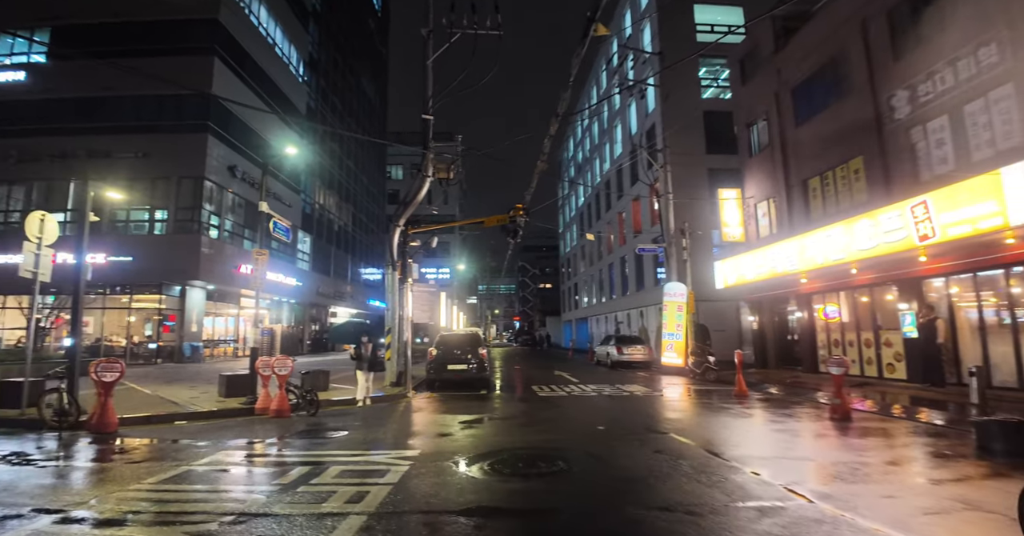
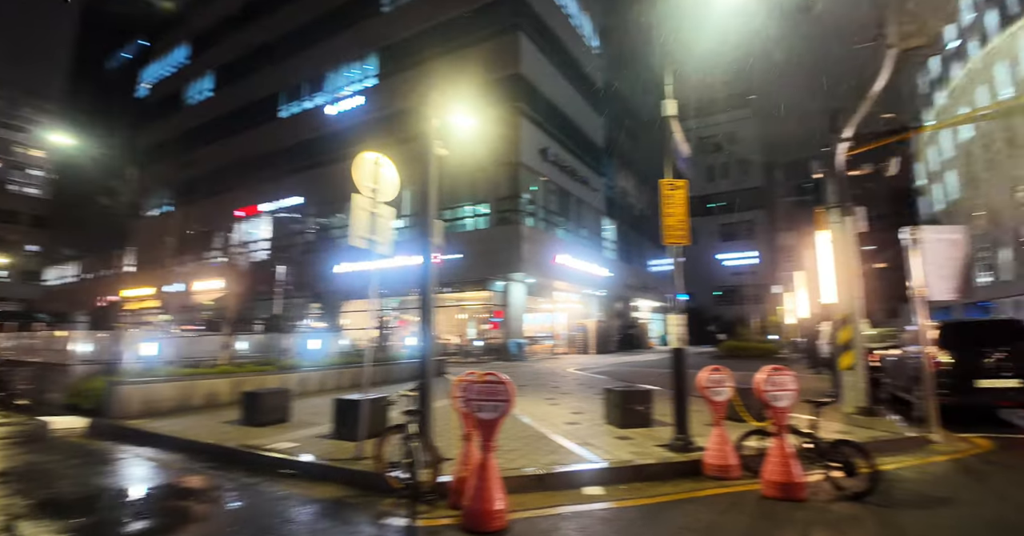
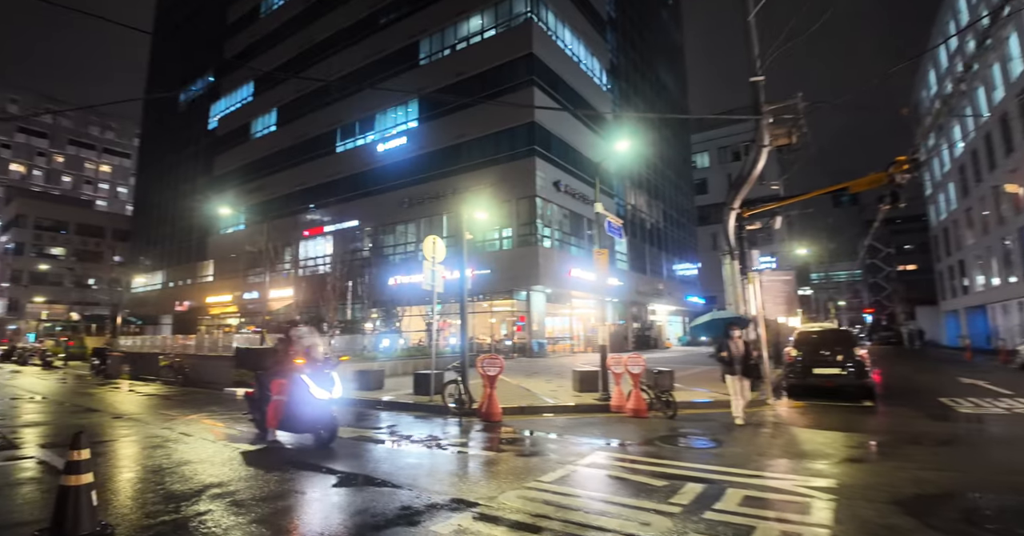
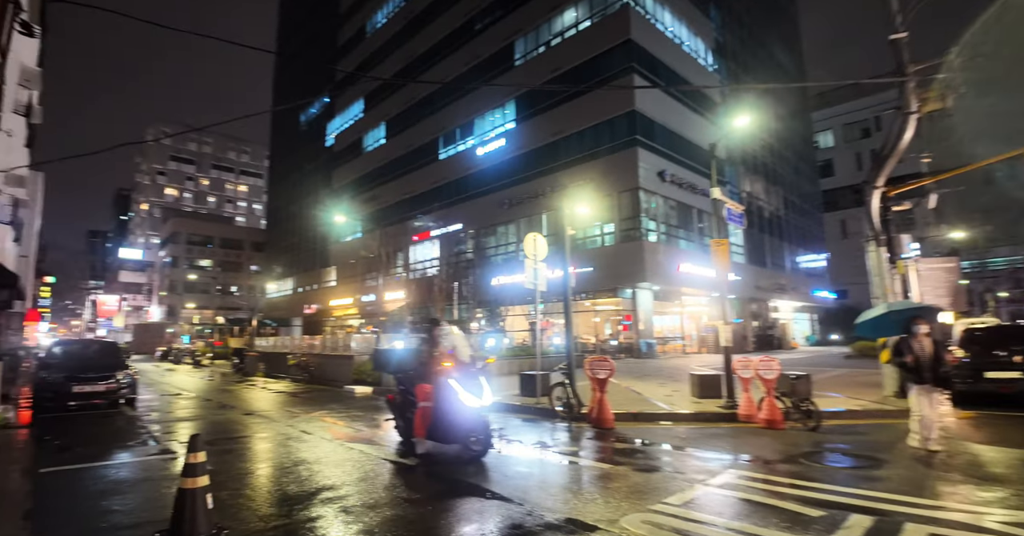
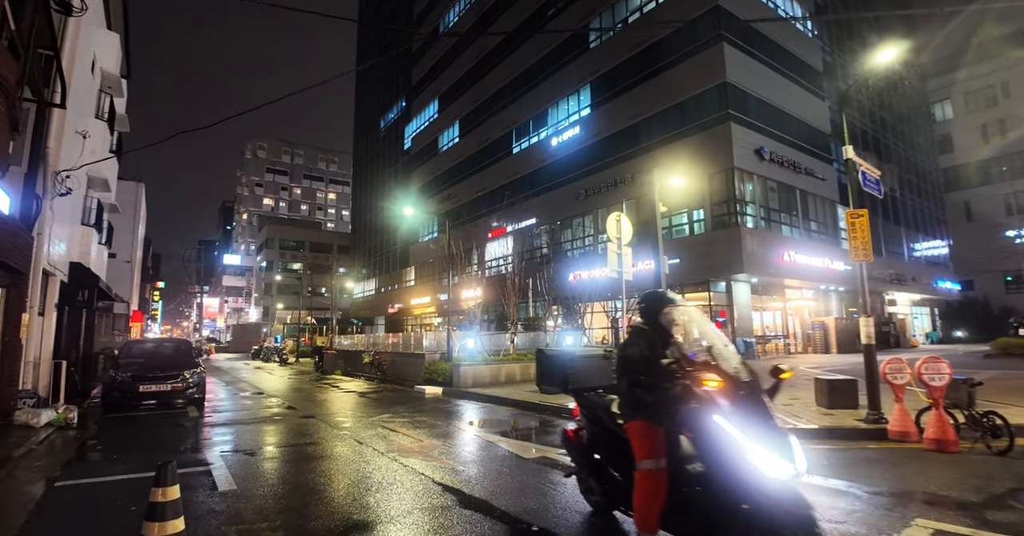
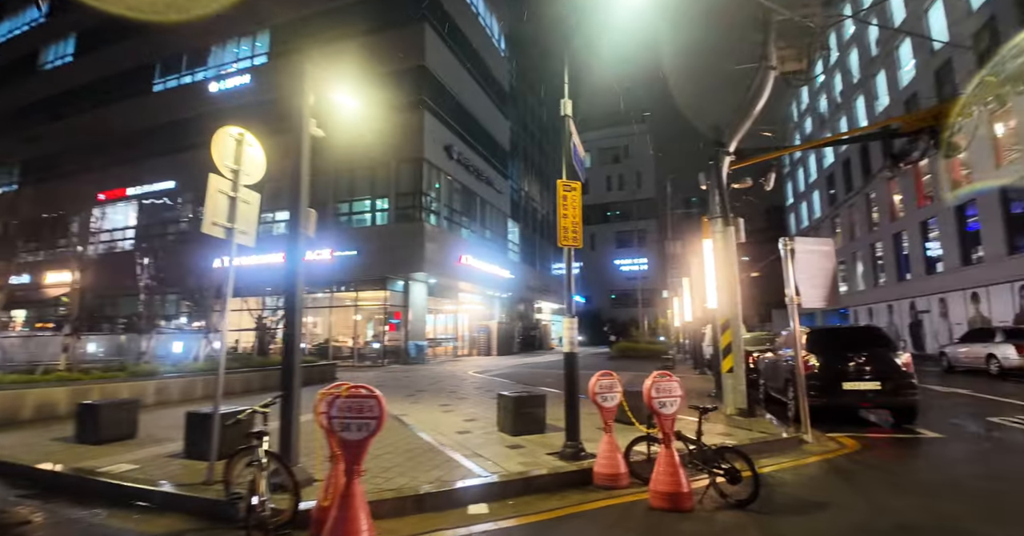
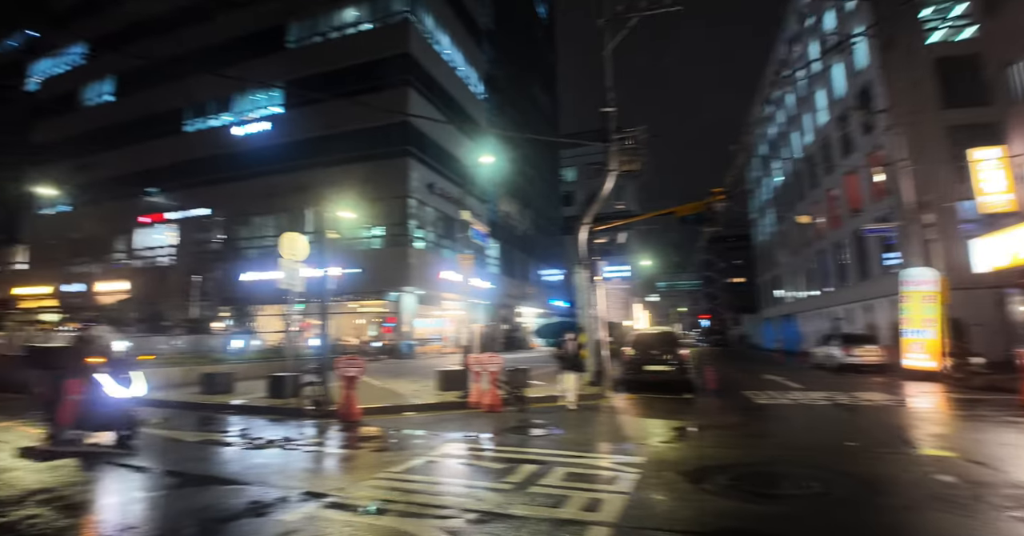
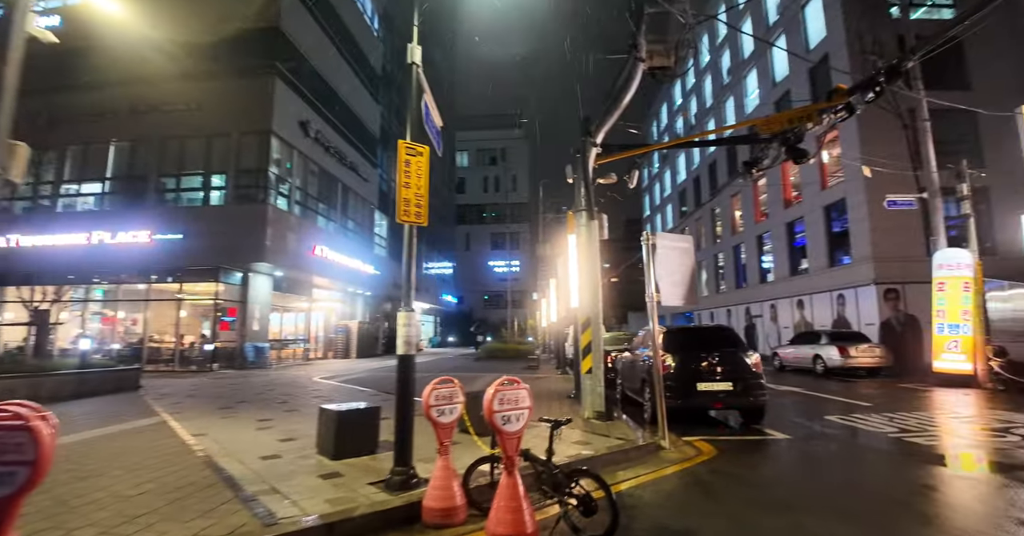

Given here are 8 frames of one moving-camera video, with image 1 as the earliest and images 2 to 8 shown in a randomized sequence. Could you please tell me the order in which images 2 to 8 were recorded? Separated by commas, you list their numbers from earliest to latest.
7, 3, 4, 5, 2, 6, 8
